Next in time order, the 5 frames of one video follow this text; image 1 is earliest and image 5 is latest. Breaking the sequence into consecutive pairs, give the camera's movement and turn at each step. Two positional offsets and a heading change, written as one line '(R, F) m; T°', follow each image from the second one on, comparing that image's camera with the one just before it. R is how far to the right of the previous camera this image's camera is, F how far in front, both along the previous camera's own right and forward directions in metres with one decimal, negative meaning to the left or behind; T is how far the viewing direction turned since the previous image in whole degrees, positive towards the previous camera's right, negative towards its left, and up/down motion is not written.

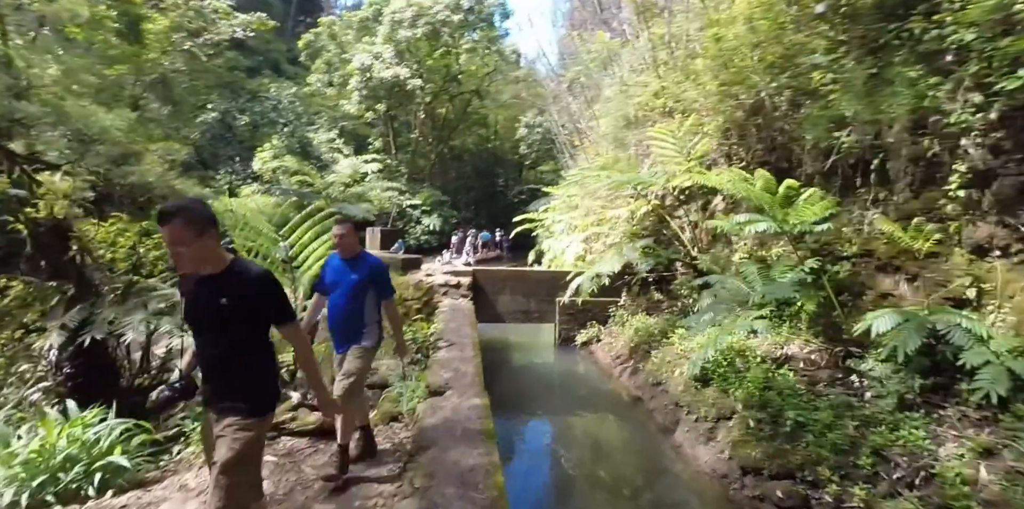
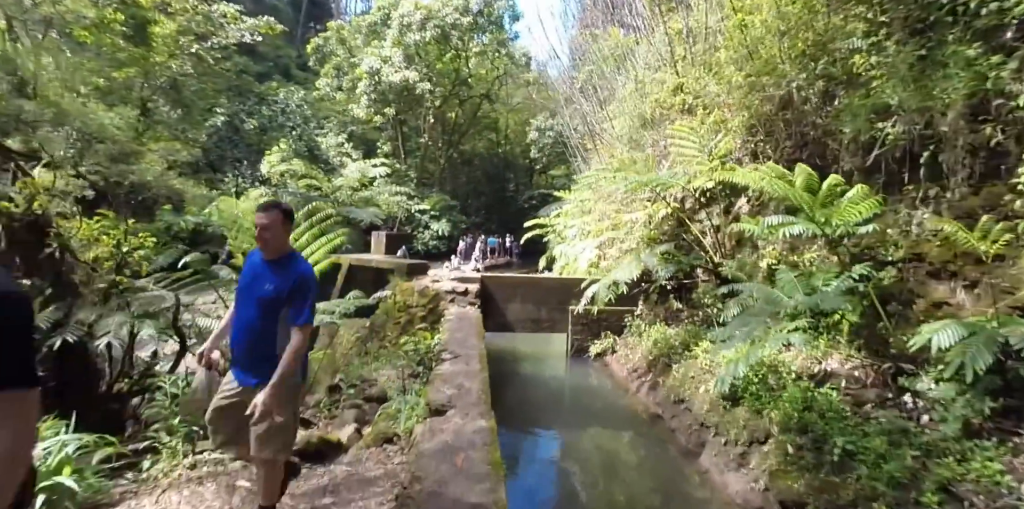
(0.0, +0.4) m; -1°
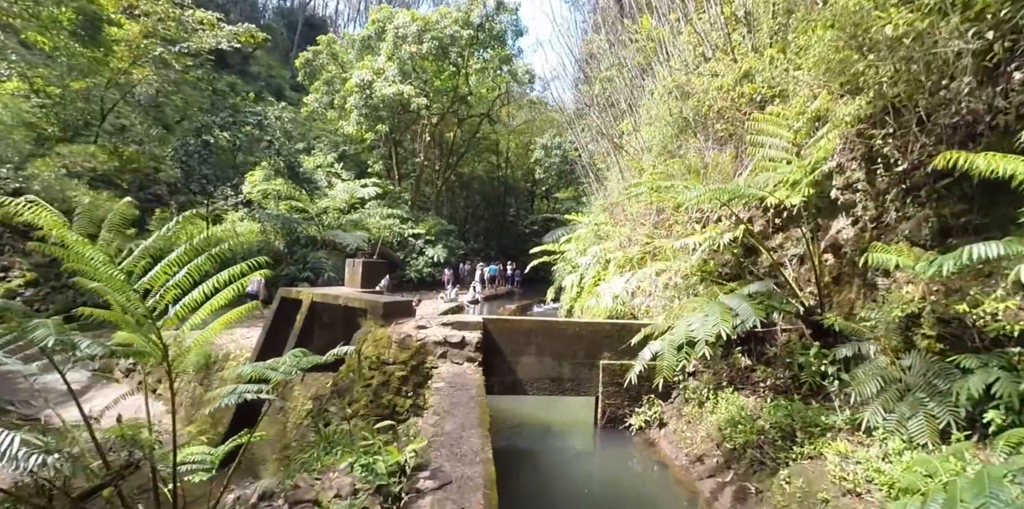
(-0.1, +1.7) m; 0°
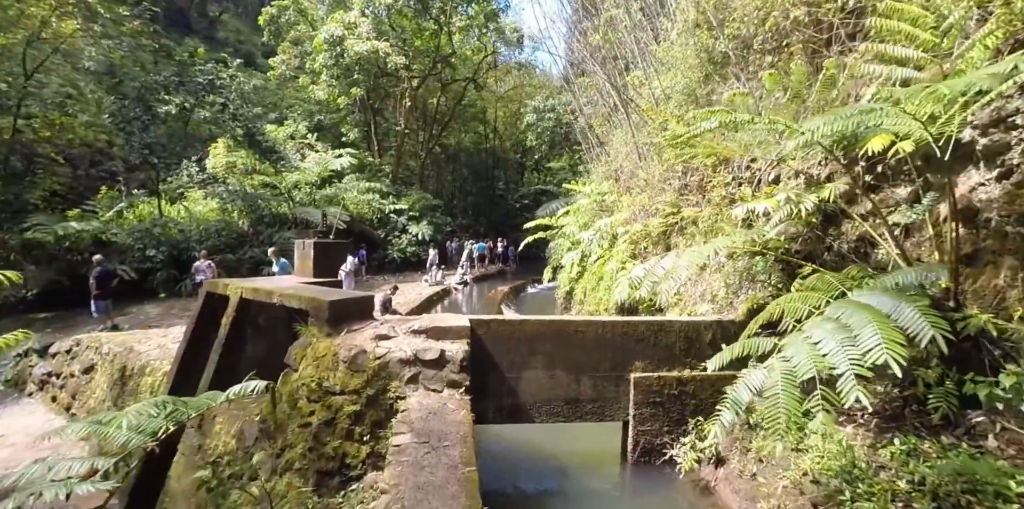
(0.0, +1.4) m; +1°
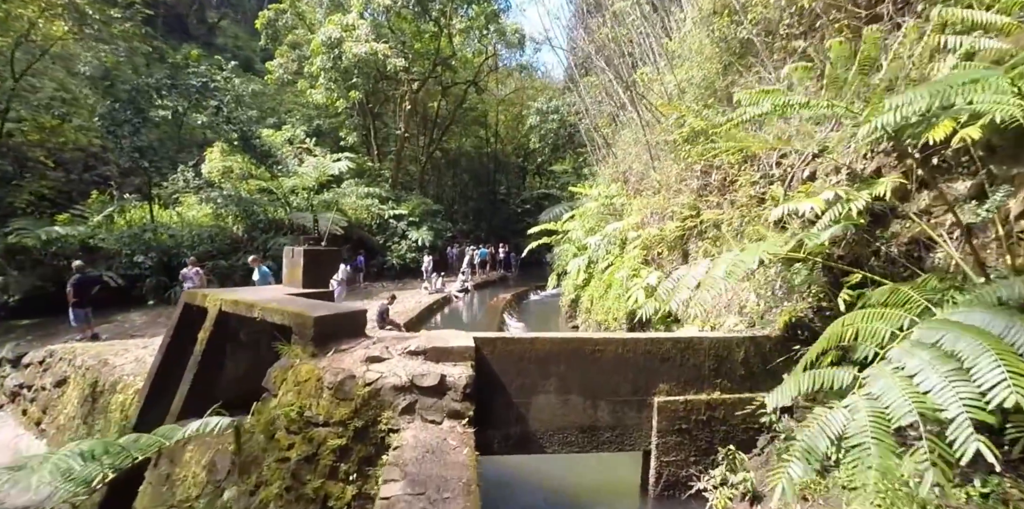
(0.0, +0.4) m; 0°
